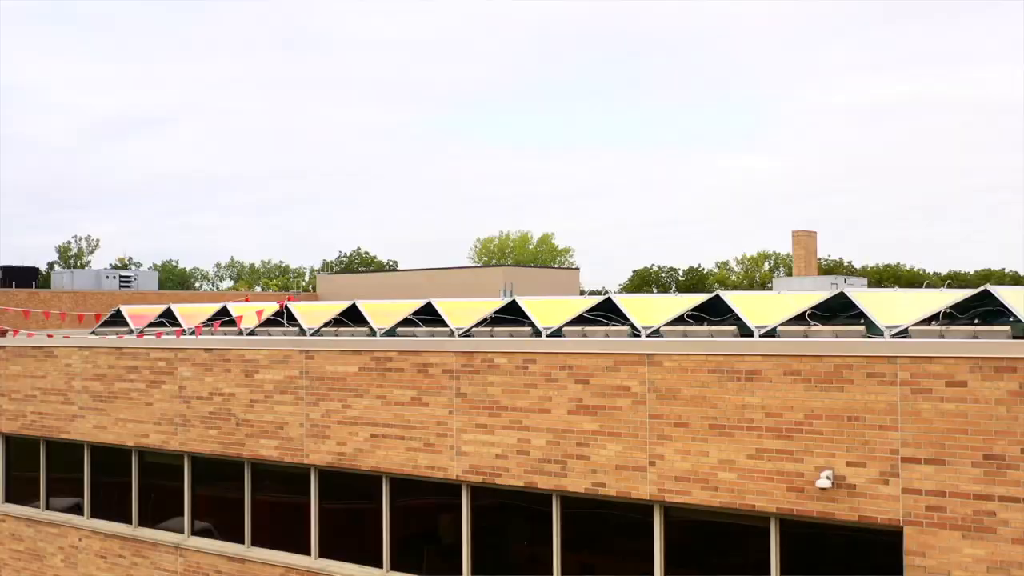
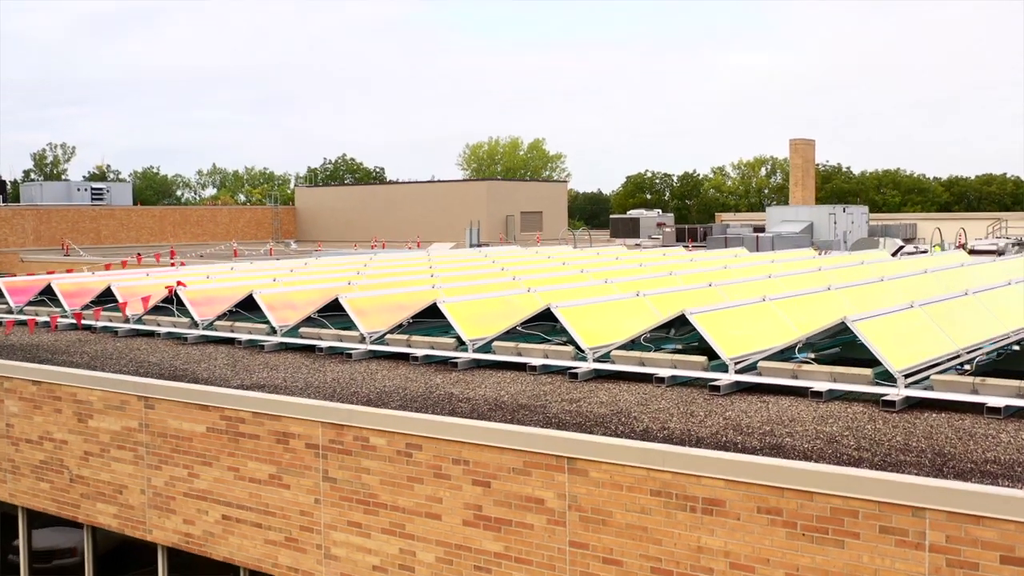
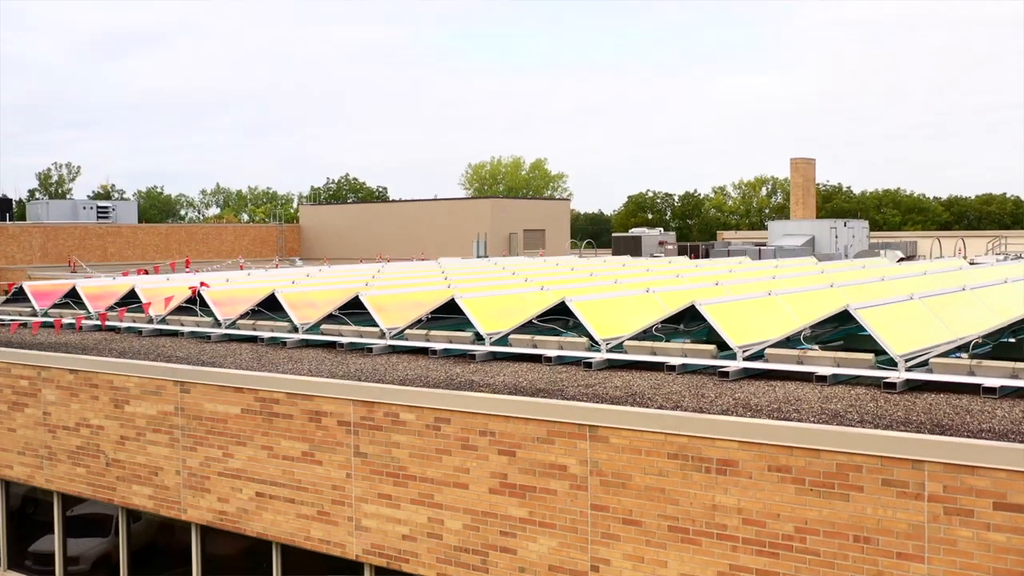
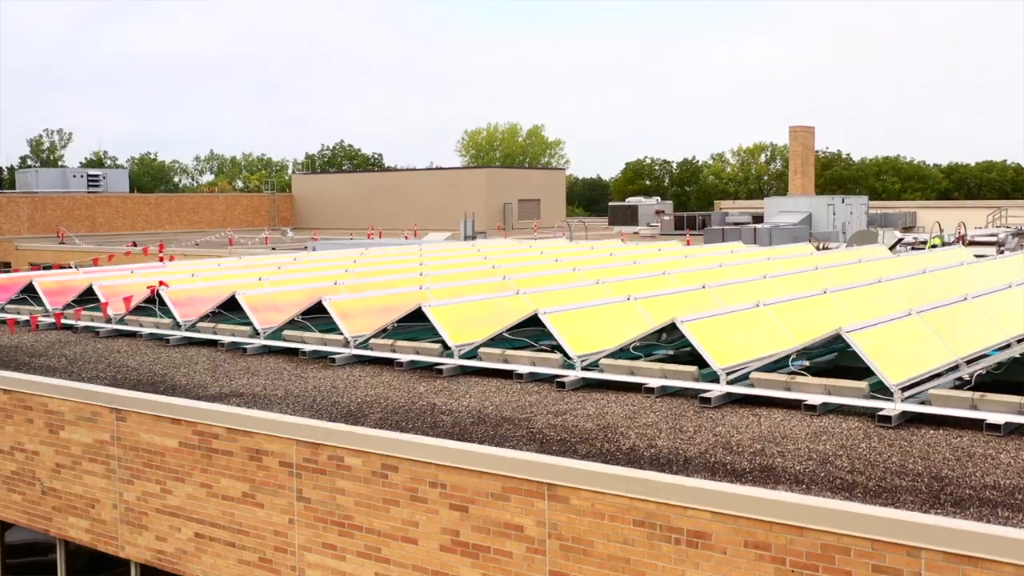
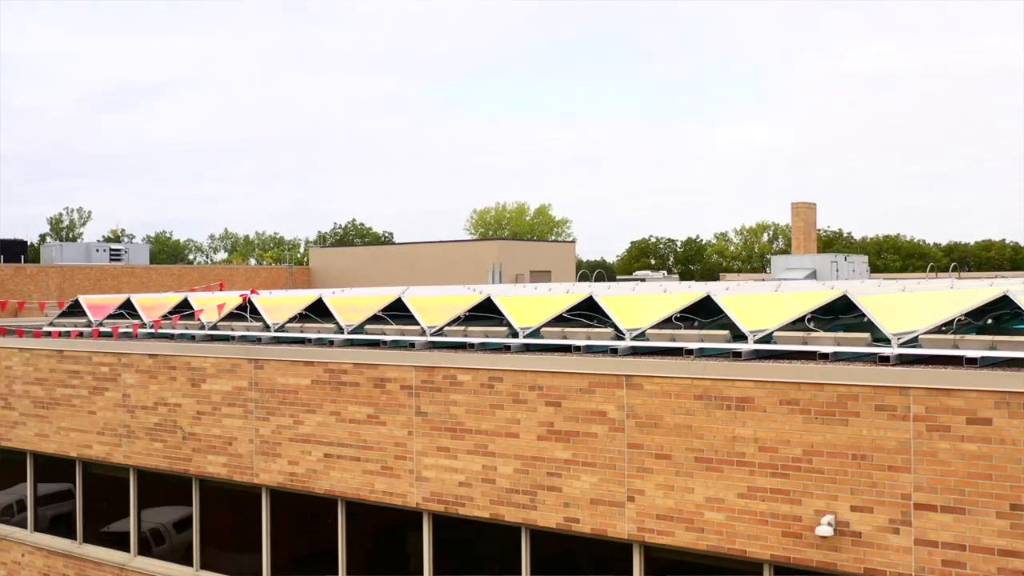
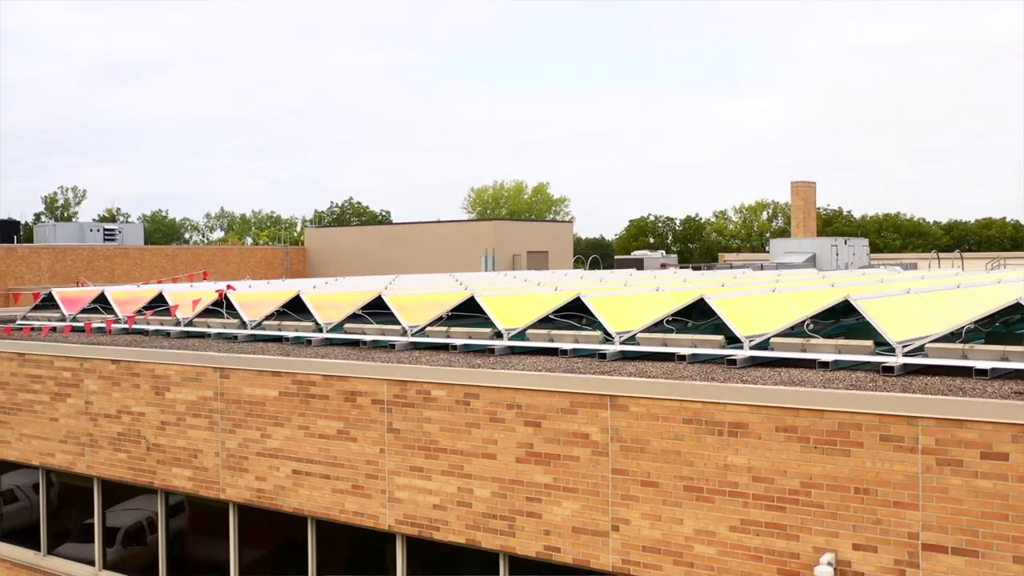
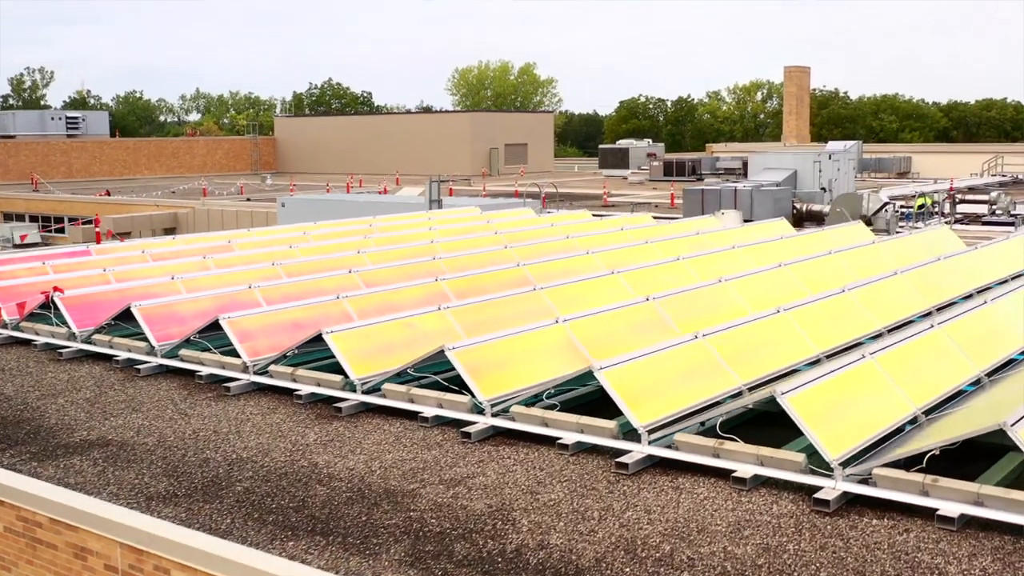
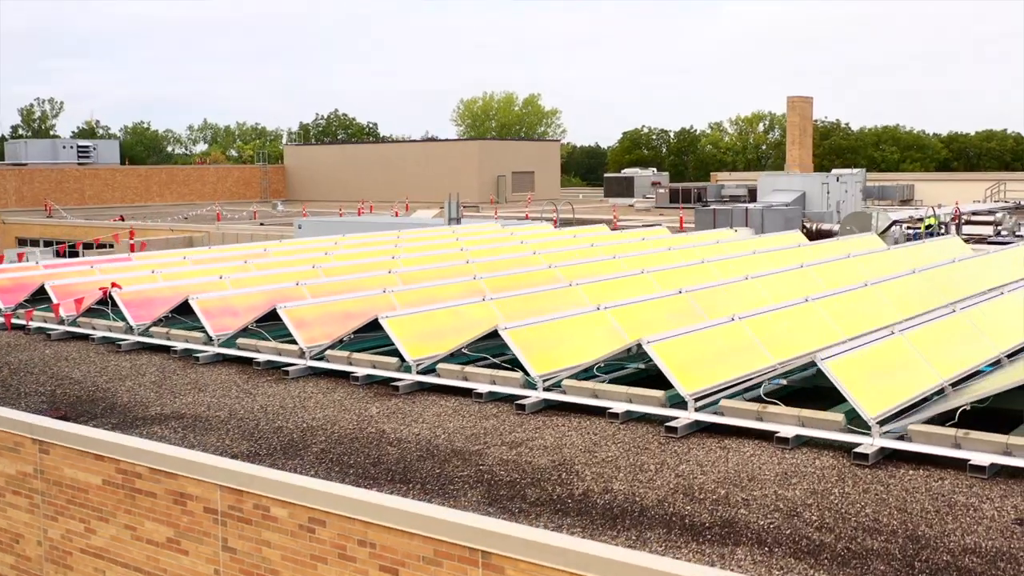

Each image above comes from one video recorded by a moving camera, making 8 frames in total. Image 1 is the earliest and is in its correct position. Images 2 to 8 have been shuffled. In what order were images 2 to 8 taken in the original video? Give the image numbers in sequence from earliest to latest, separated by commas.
5, 6, 3, 2, 4, 8, 7
